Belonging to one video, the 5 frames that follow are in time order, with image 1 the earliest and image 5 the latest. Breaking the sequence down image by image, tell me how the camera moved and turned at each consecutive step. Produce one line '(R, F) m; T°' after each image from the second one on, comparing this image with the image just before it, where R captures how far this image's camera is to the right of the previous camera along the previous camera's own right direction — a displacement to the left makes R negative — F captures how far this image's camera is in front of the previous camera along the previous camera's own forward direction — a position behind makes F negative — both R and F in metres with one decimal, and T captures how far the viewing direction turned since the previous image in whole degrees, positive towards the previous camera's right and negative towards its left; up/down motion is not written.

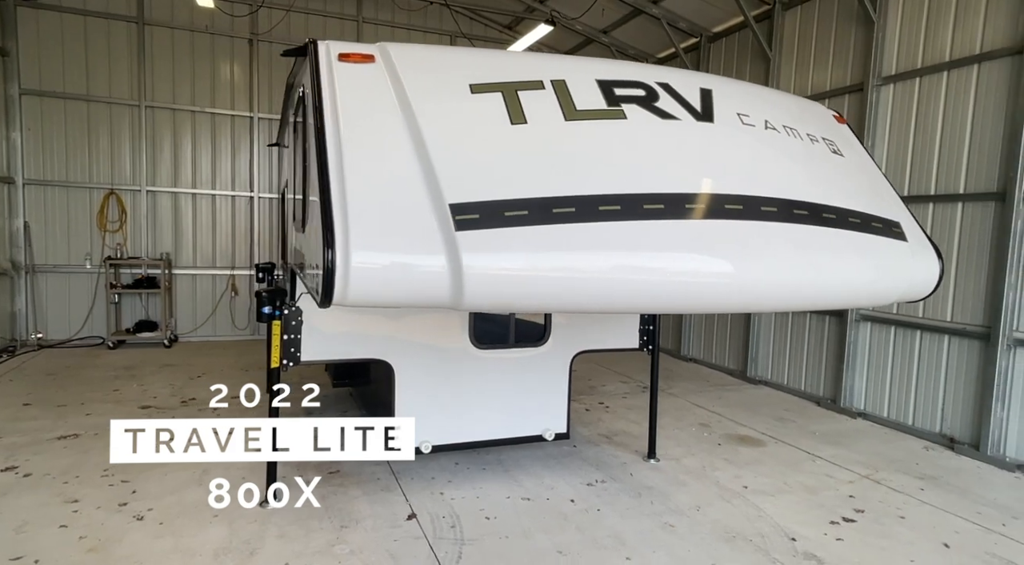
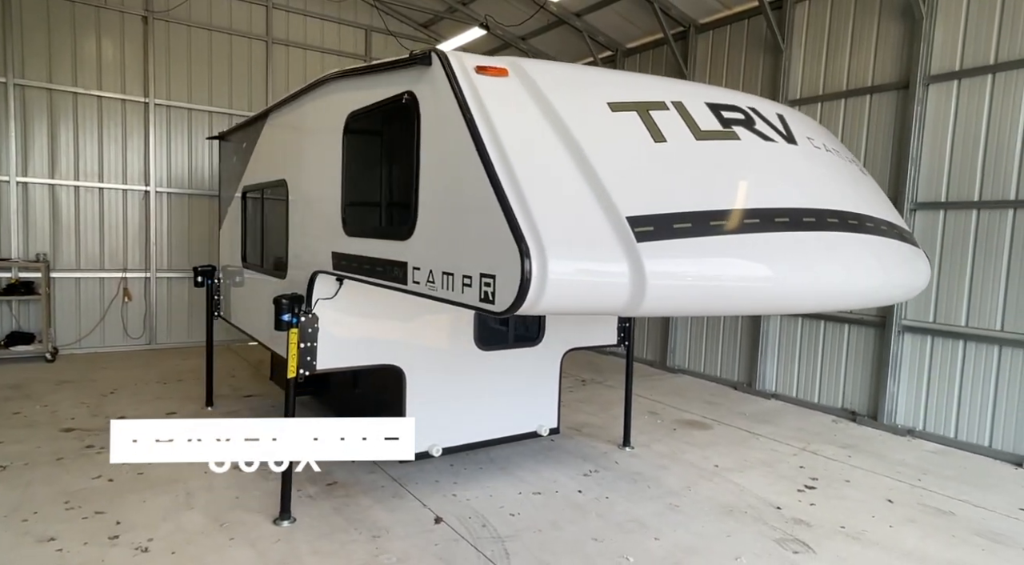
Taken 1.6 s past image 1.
(-0.8, 0.0) m; +13°
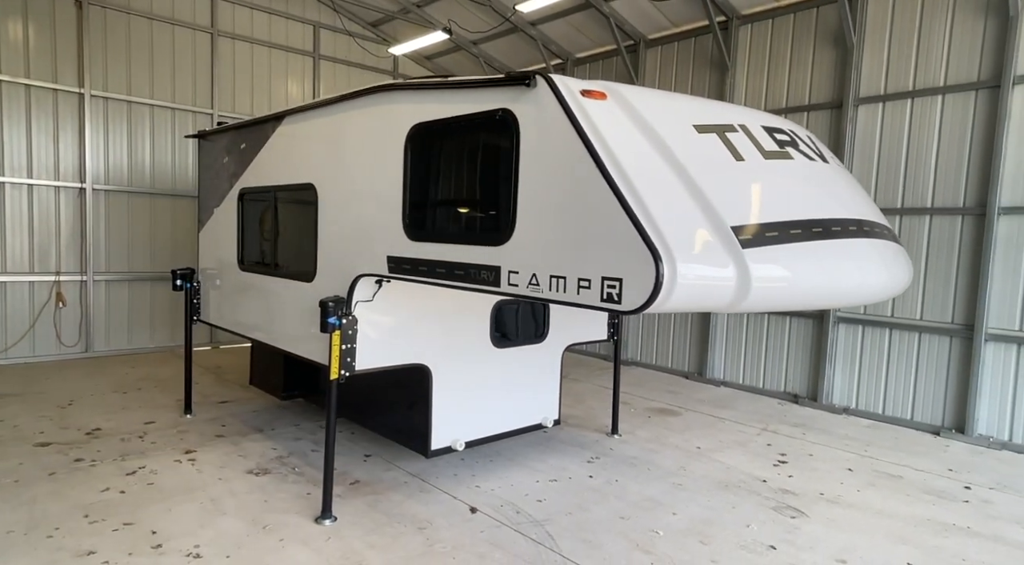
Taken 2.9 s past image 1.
(-0.6, -0.1) m; +9°
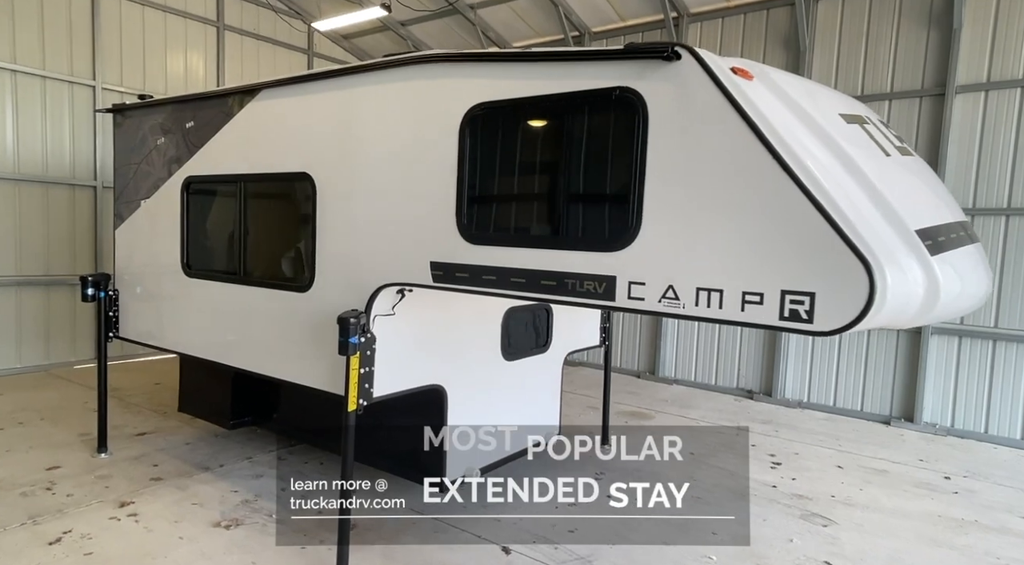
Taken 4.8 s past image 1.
(-0.7, +0.5) m; +11°
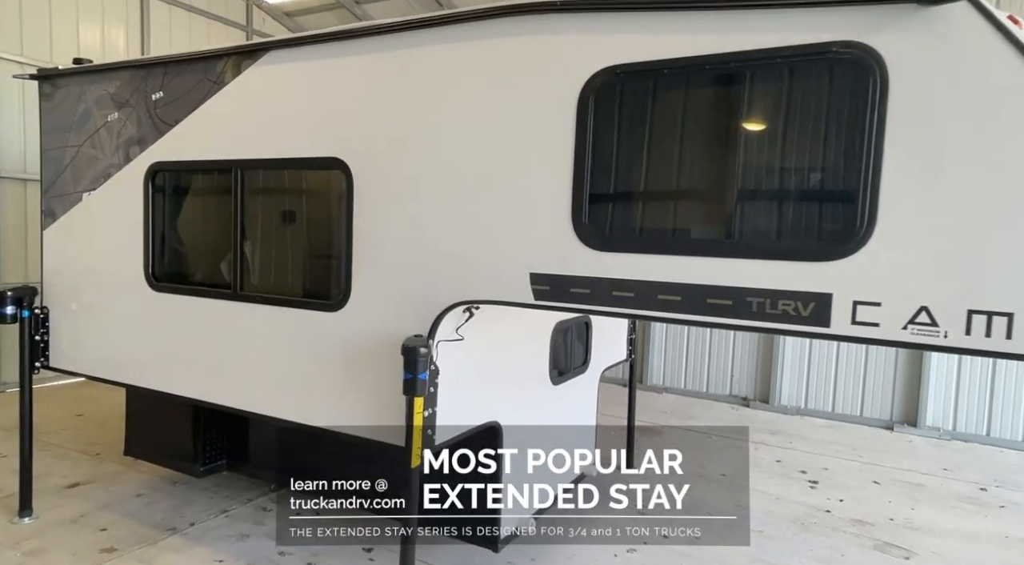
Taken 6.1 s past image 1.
(-0.6, +0.6) m; +8°
